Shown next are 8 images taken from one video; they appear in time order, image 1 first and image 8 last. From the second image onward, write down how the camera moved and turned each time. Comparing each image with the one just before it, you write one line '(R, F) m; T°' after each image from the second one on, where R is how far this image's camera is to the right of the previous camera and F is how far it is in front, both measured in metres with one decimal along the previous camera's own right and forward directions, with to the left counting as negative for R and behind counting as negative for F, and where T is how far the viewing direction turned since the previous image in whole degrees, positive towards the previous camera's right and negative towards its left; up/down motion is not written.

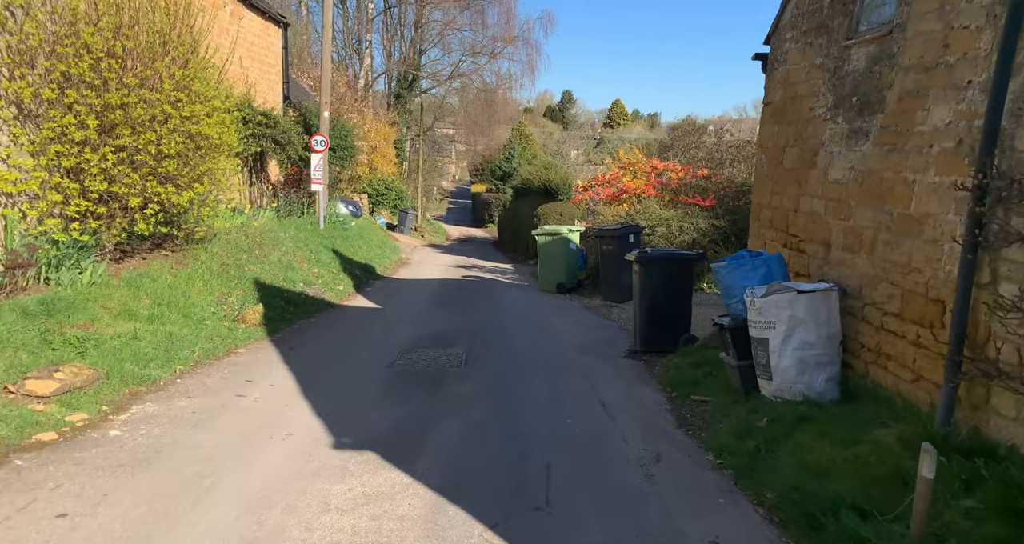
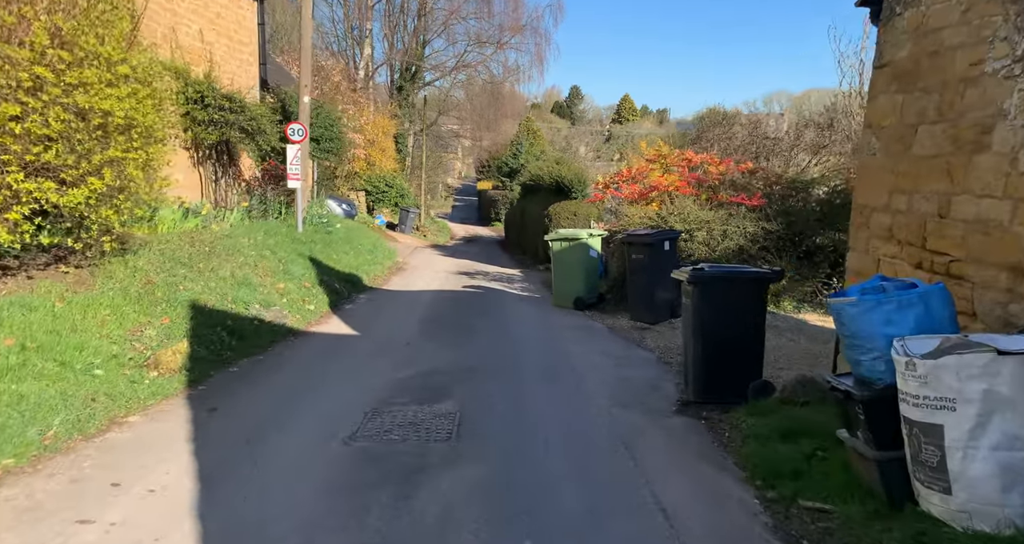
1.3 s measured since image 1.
(0.0, +2.0) m; -1°
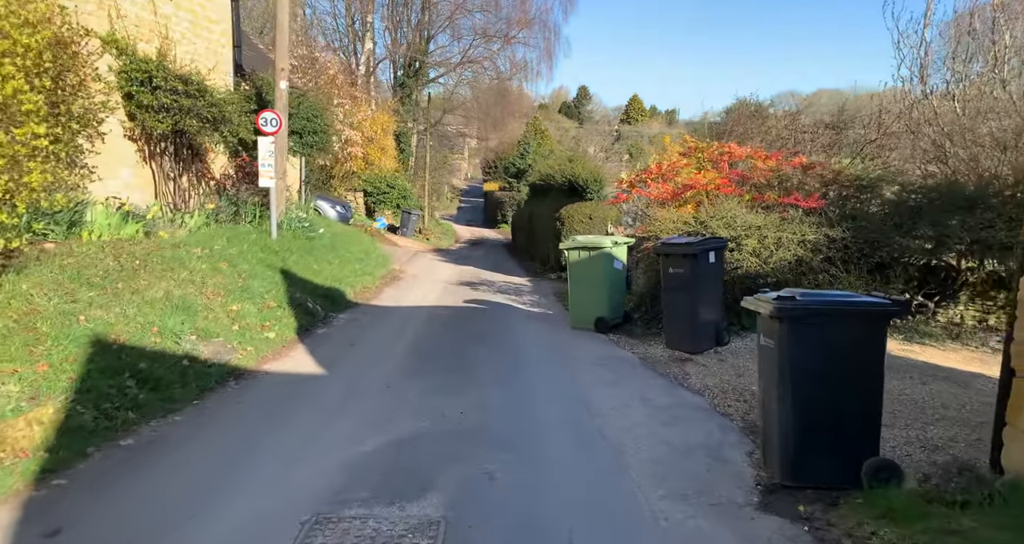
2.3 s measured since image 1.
(0.0, +1.8) m; -1°
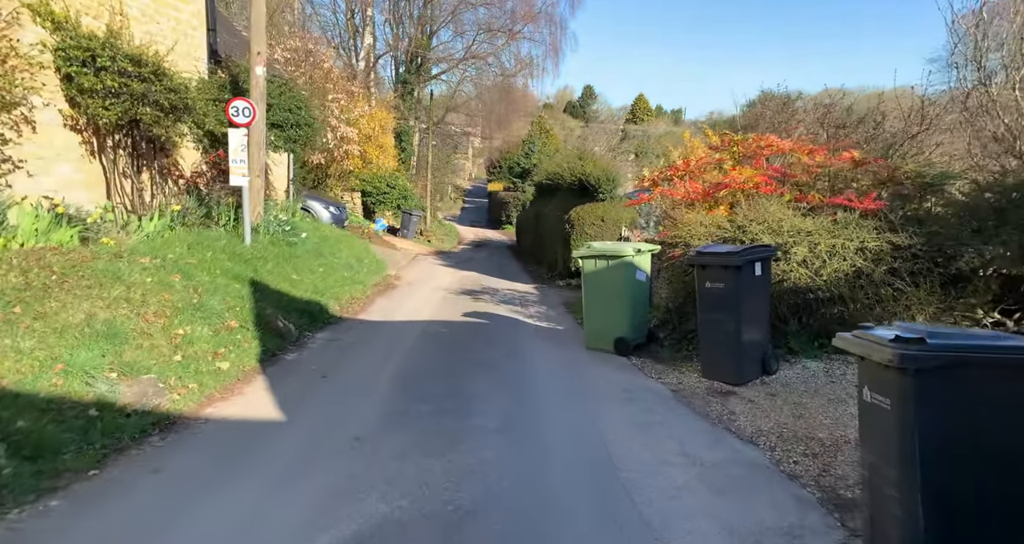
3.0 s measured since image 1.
(0.0, +1.3) m; 0°
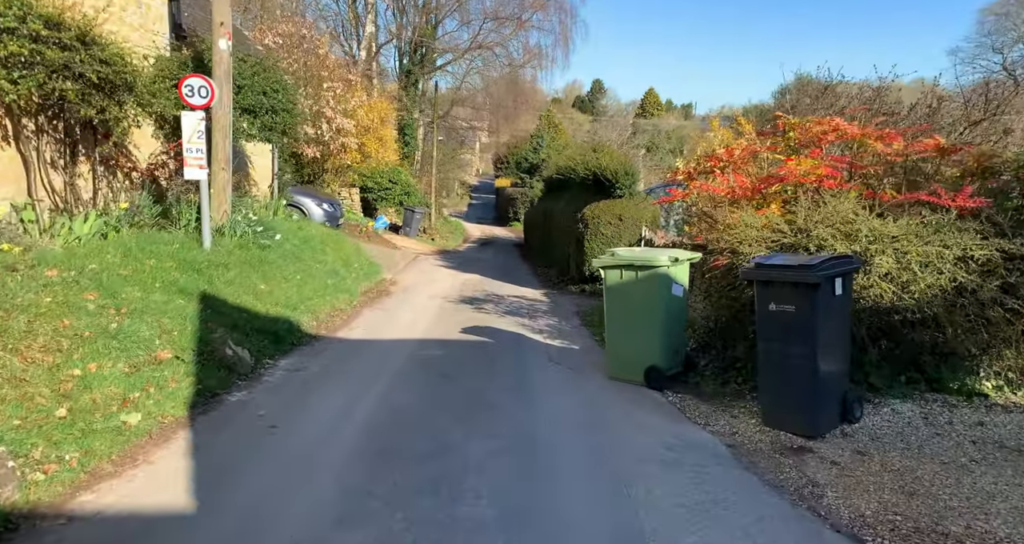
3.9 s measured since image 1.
(0.0, +1.5) m; -1°
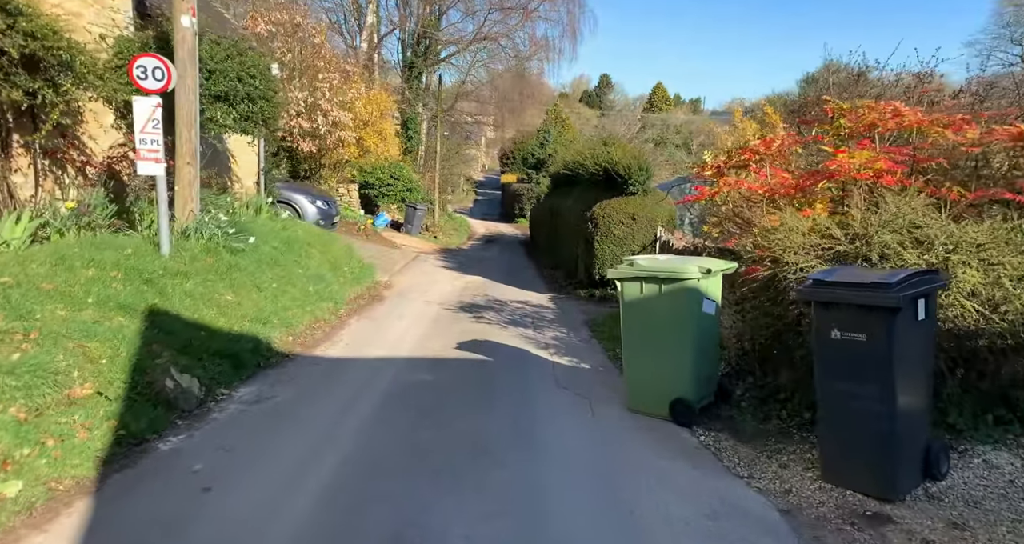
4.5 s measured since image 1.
(+0.1, +1.1) m; -1°
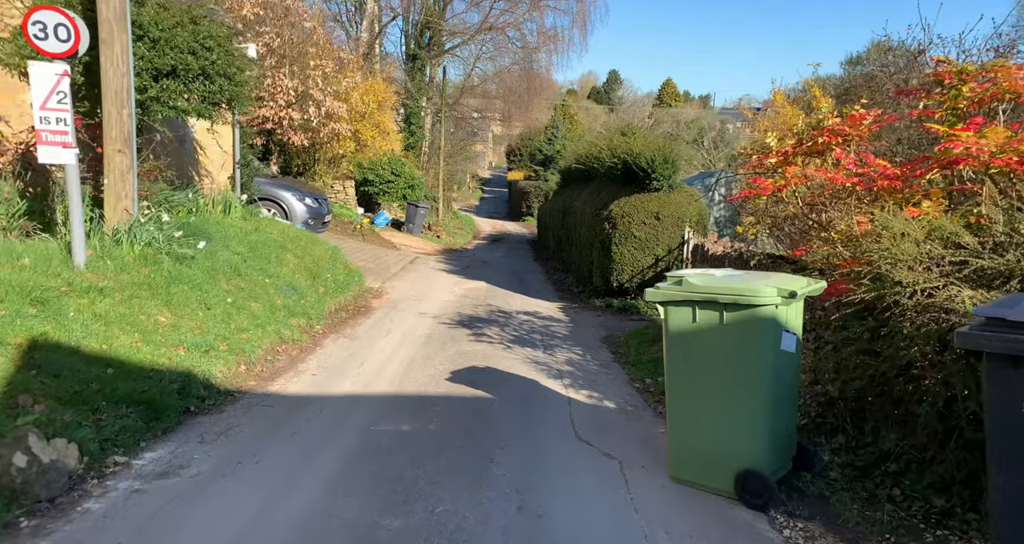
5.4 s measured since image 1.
(0.0, +1.6) m; -1°
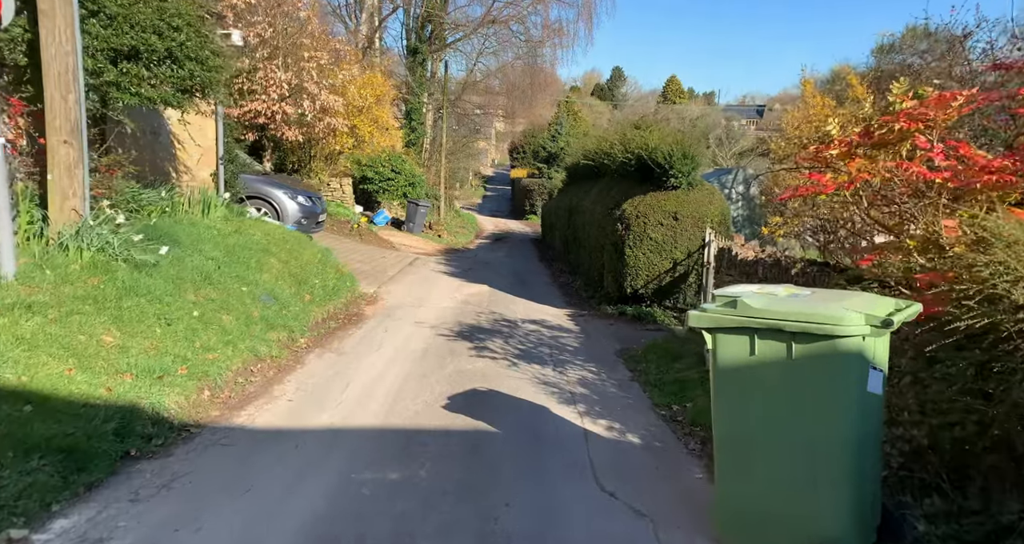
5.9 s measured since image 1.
(0.0, +0.9) m; 0°
